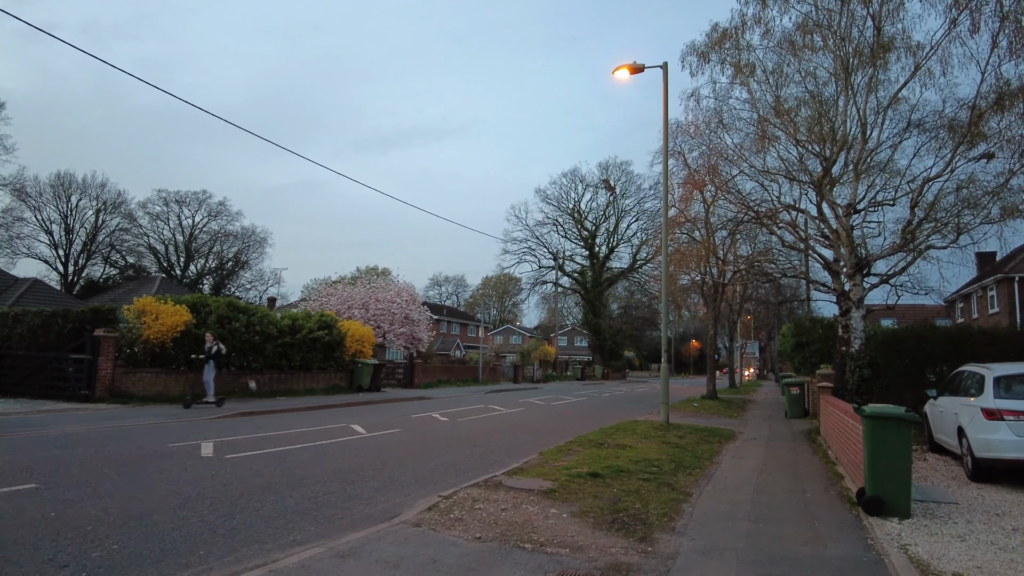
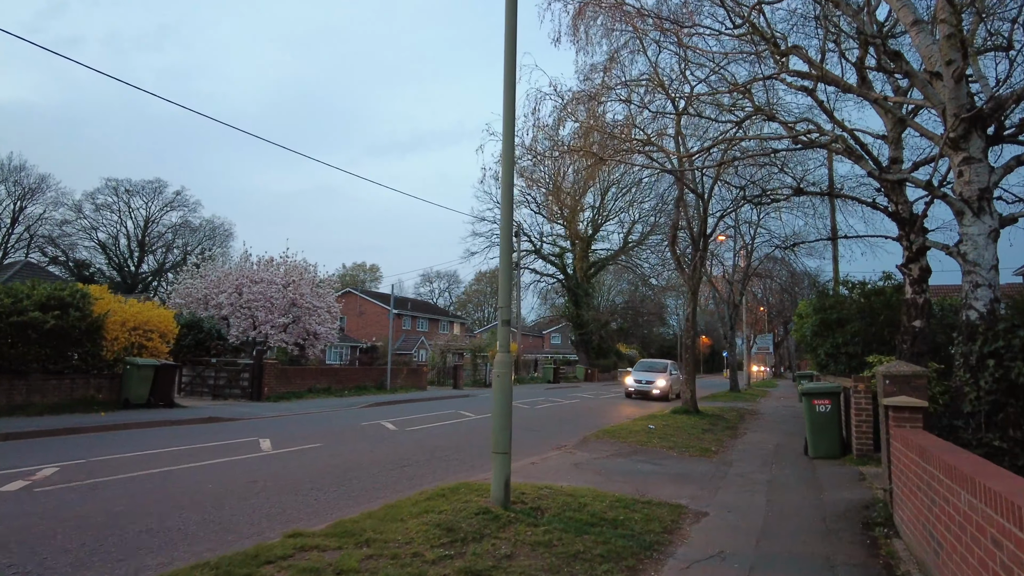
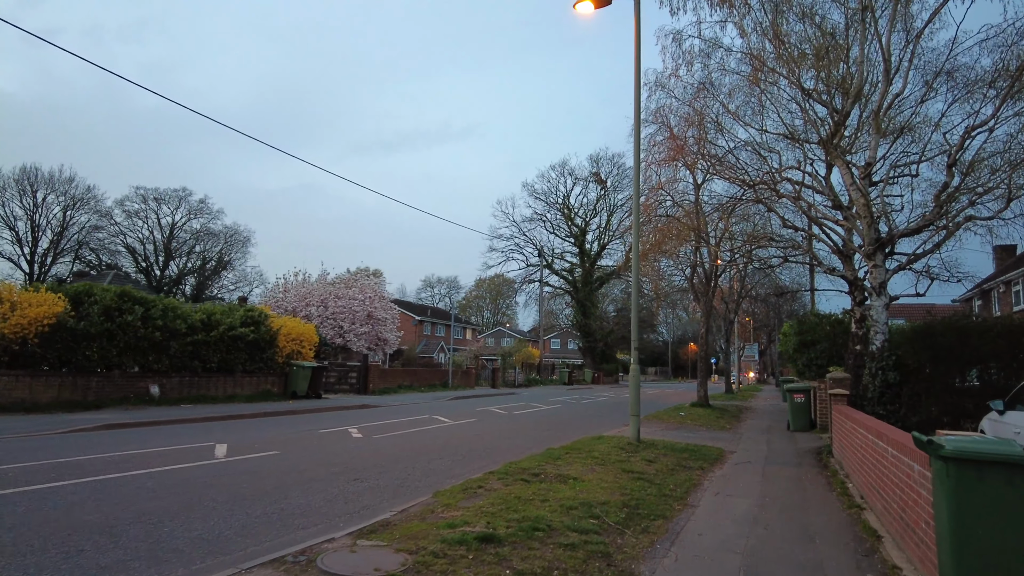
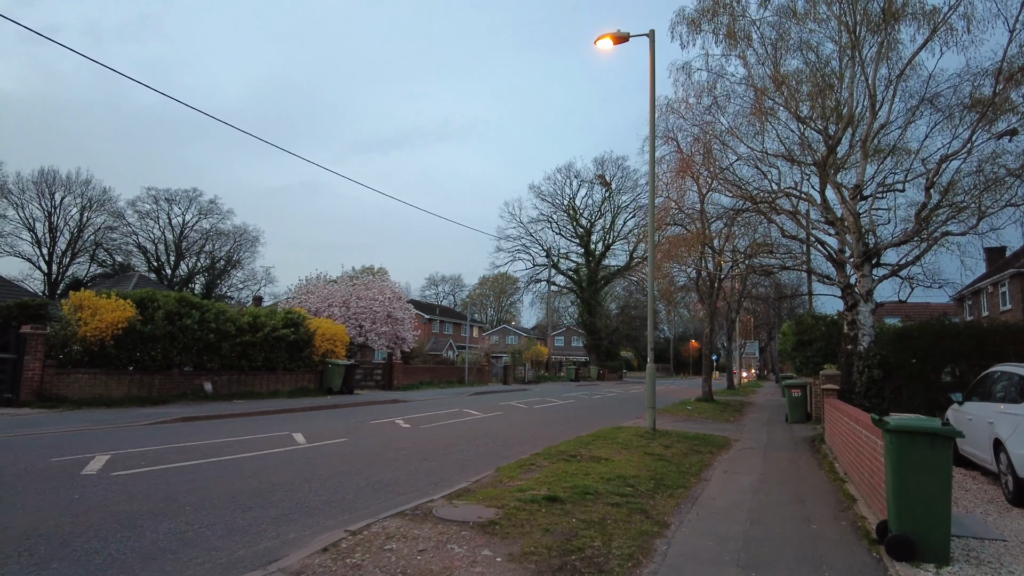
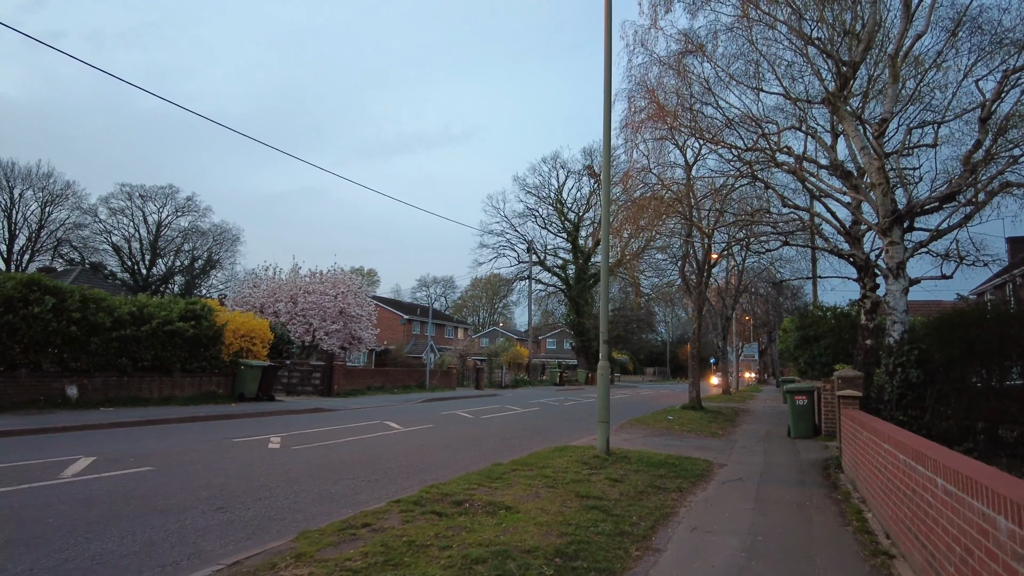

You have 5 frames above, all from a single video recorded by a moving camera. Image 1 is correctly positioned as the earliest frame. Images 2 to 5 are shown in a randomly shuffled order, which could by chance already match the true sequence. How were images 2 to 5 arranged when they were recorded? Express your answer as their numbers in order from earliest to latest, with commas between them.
4, 3, 5, 2
